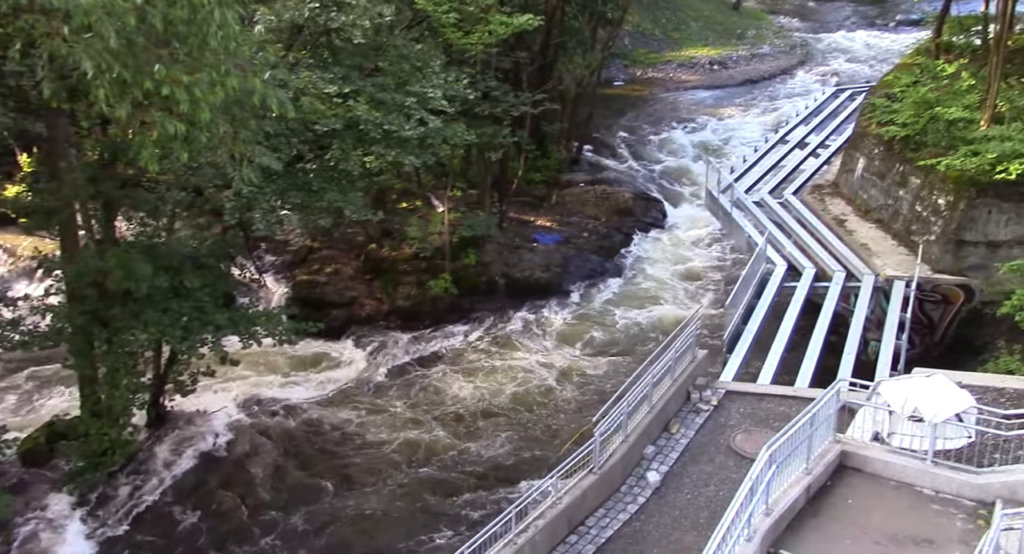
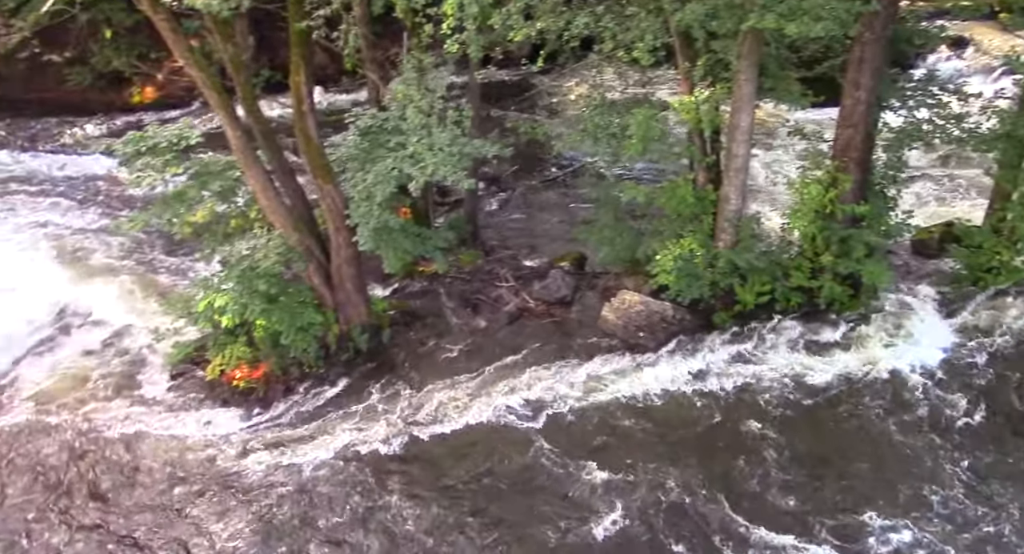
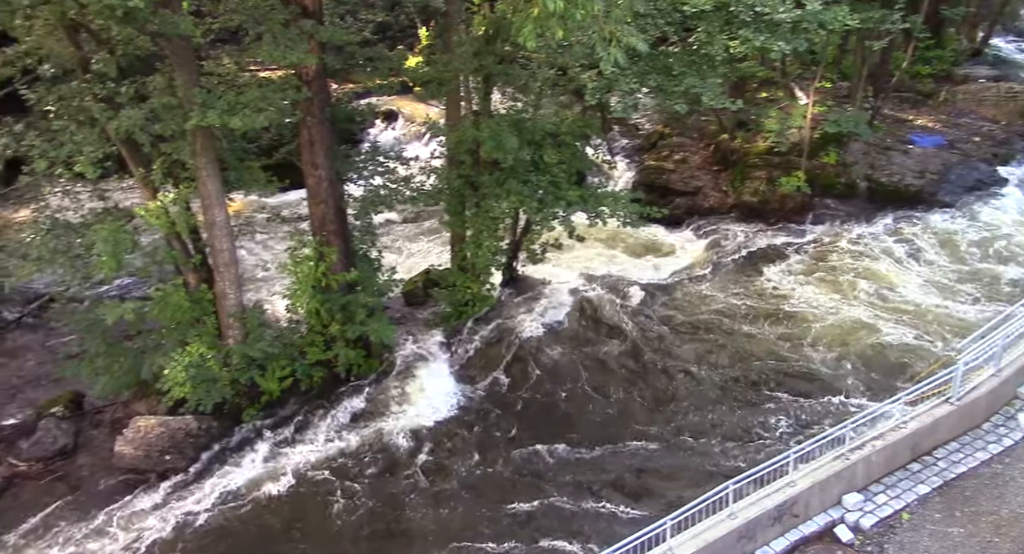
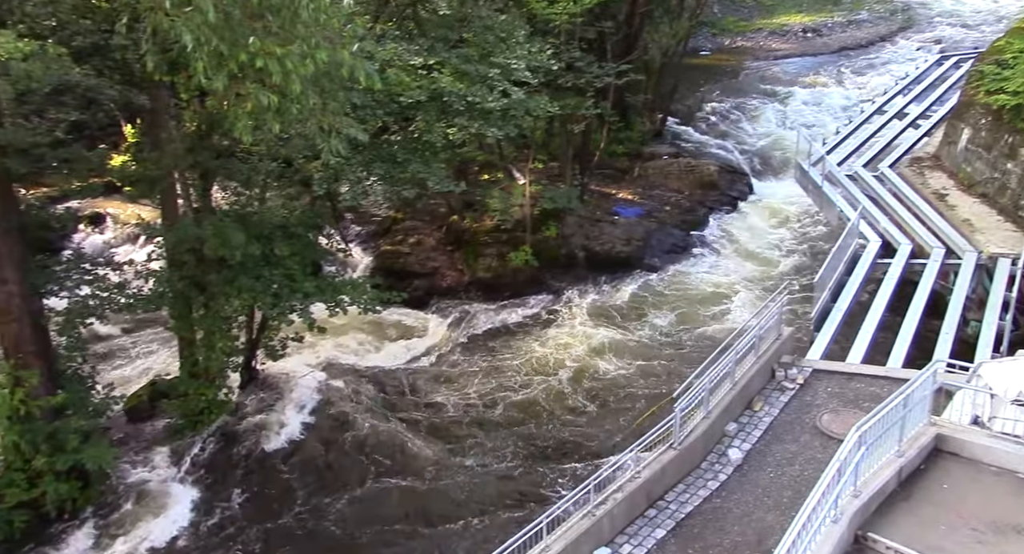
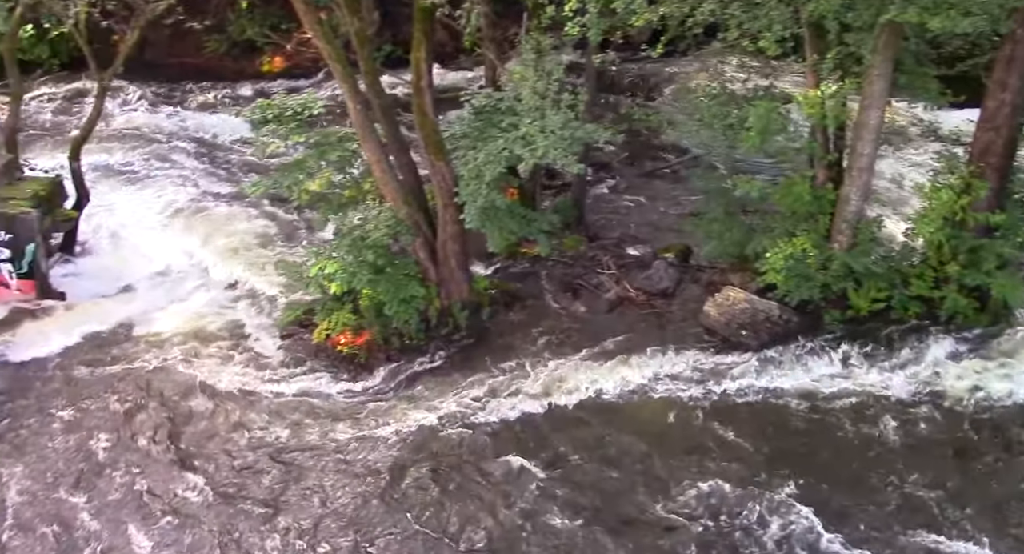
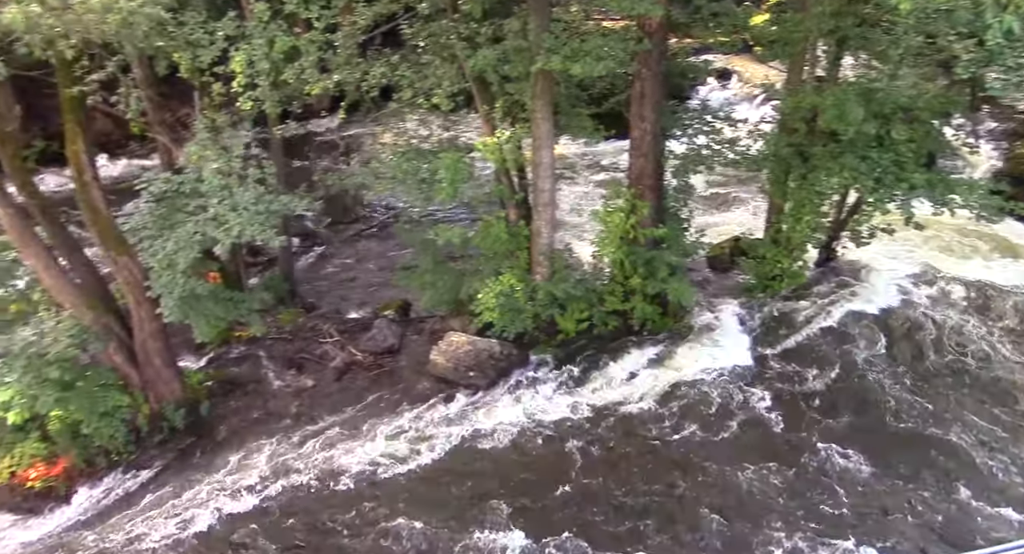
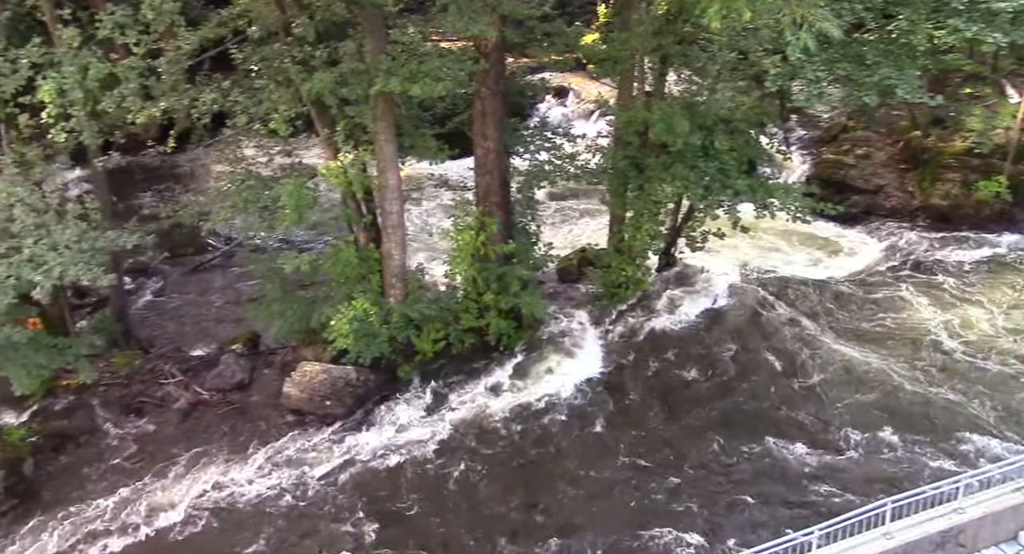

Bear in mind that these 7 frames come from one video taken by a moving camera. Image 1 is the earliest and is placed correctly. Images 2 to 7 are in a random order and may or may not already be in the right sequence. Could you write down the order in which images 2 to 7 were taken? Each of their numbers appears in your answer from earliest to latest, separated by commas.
4, 3, 7, 6, 2, 5
